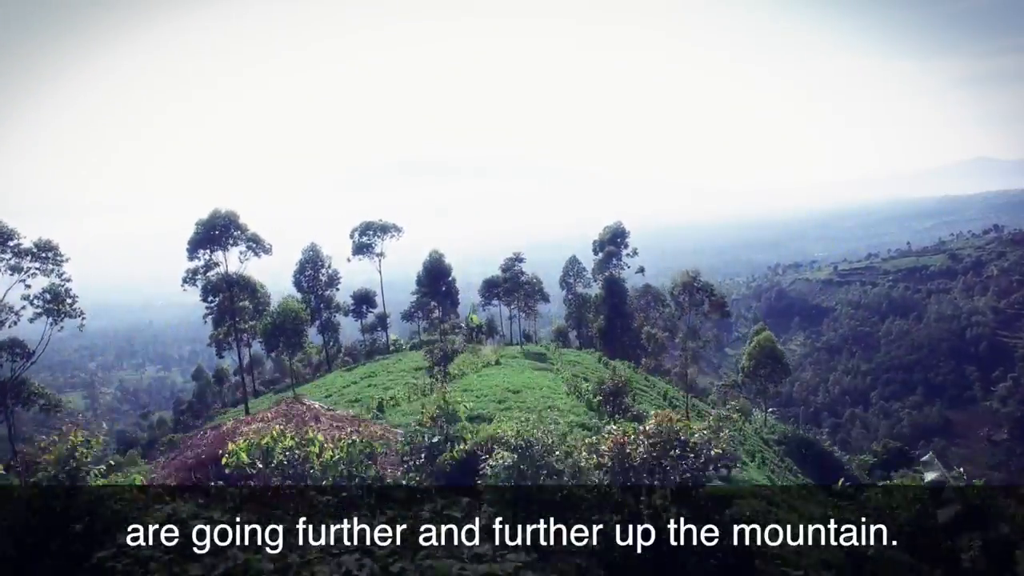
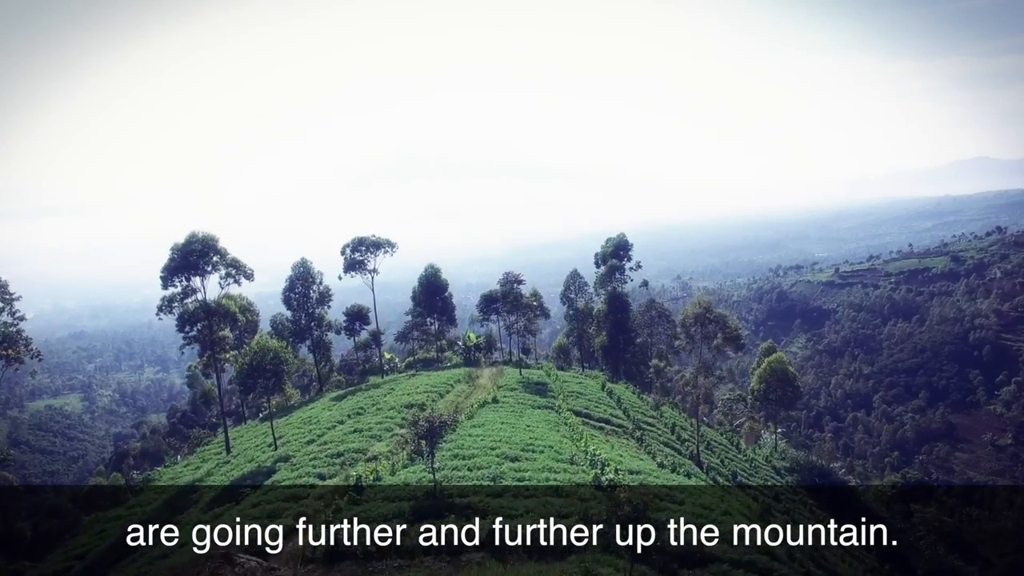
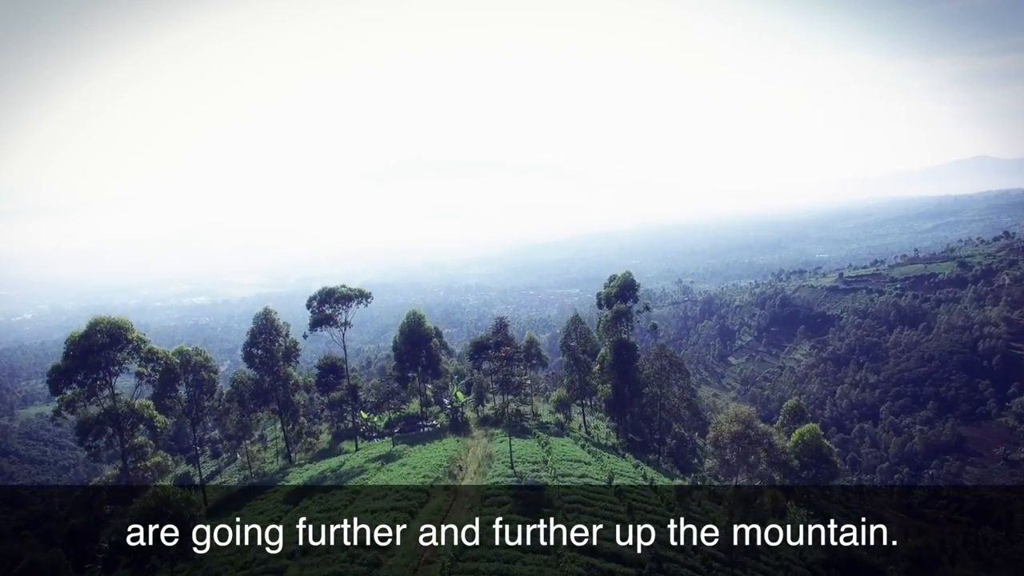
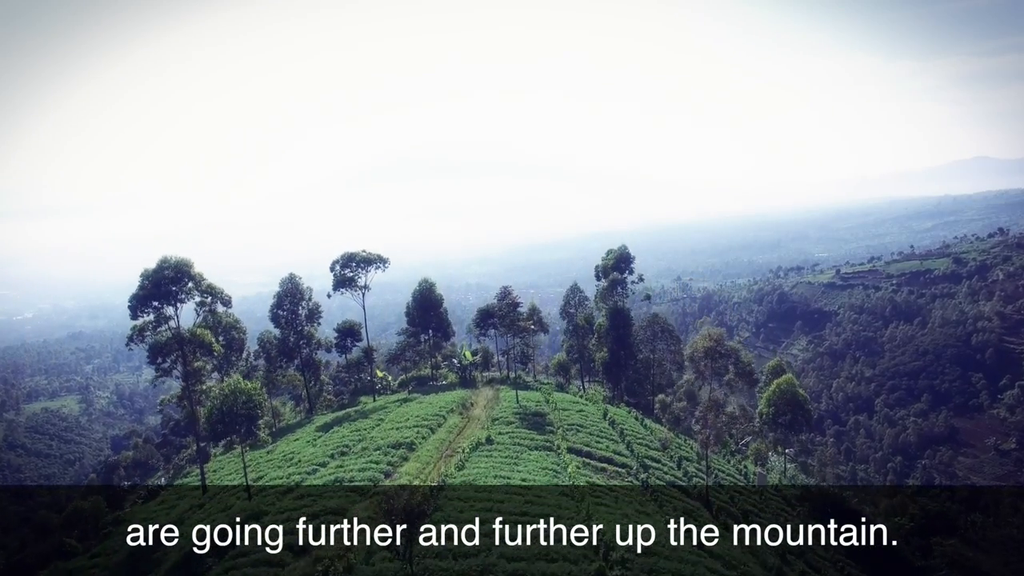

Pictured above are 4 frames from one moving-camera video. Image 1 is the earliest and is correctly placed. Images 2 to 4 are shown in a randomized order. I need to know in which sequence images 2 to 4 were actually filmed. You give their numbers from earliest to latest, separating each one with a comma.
2, 4, 3
